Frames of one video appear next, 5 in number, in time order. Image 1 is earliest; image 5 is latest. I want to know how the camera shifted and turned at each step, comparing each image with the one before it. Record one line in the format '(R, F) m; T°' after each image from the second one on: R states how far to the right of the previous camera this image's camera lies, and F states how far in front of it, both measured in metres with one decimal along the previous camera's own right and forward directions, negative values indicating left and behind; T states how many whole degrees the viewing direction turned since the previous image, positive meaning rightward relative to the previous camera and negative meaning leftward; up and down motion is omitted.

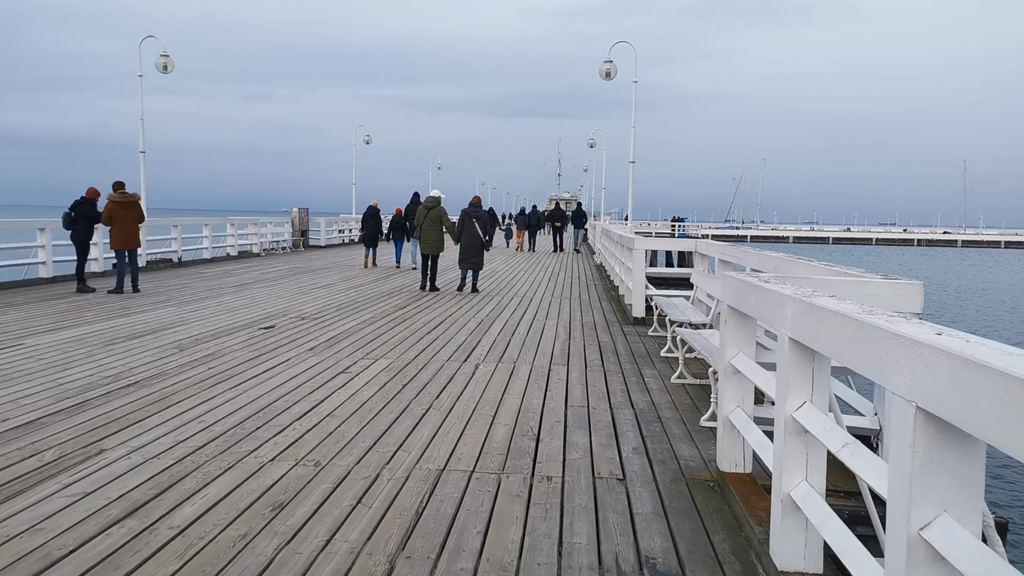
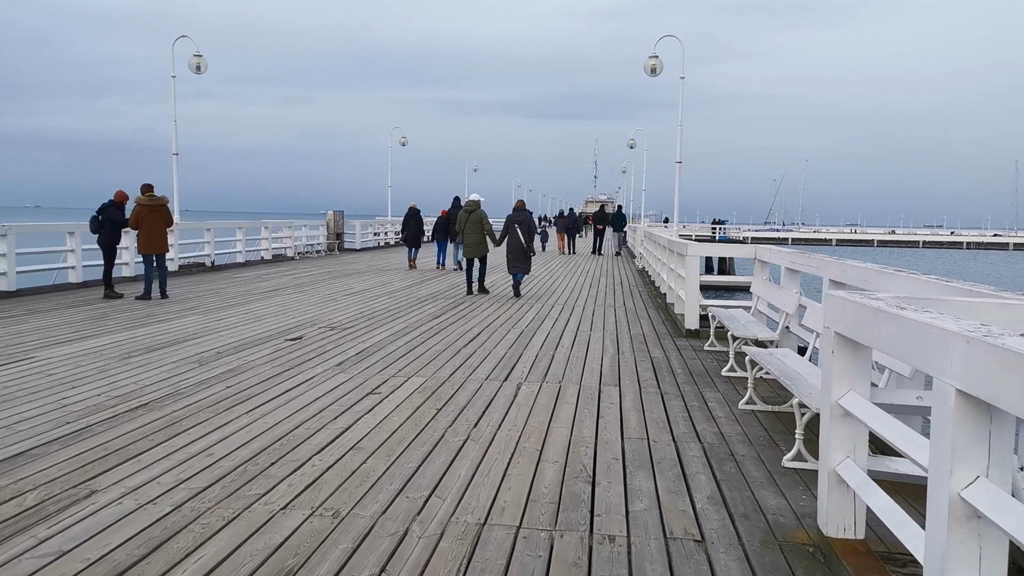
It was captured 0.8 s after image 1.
(-0.1, +0.6) m; -3°
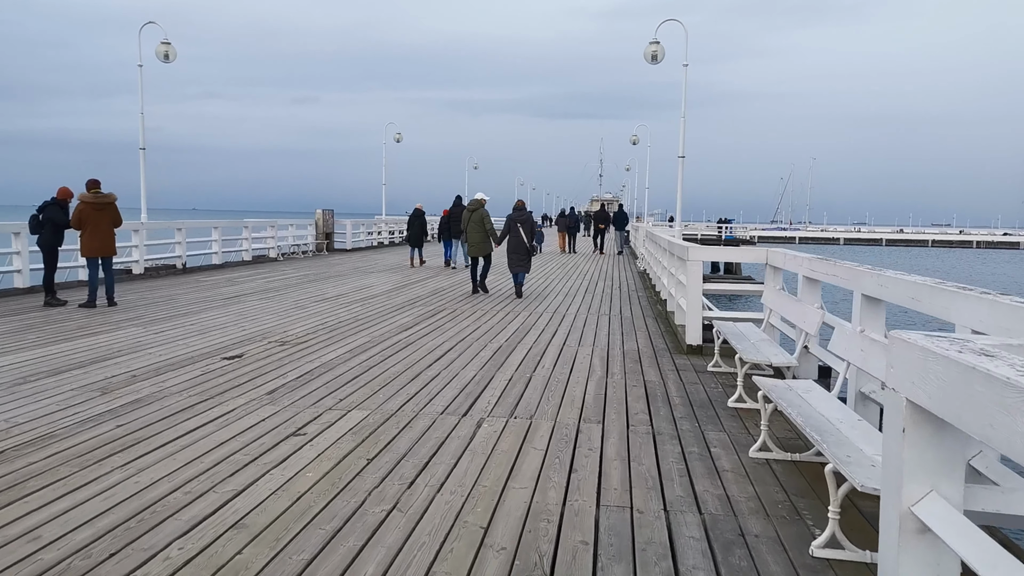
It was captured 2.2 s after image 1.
(+0.3, +1.0) m; 0°
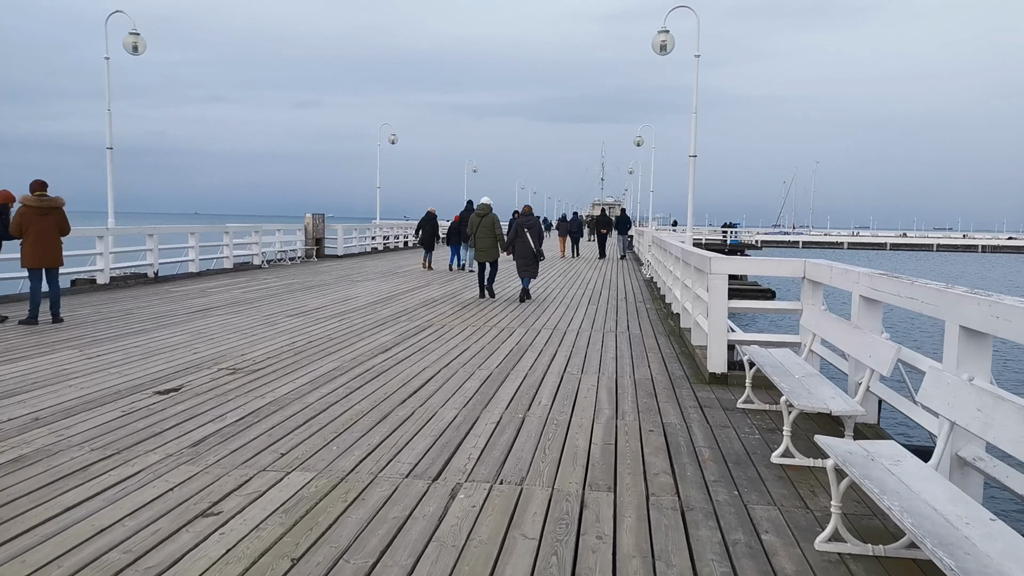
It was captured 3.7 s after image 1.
(+0.1, +1.0) m; 0°
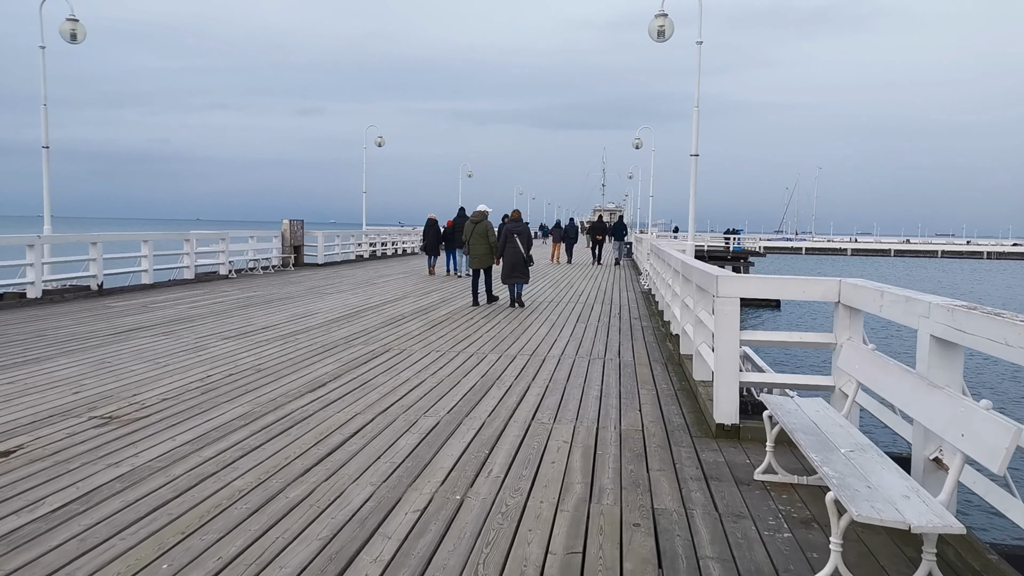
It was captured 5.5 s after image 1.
(+0.3, +1.2) m; 0°
